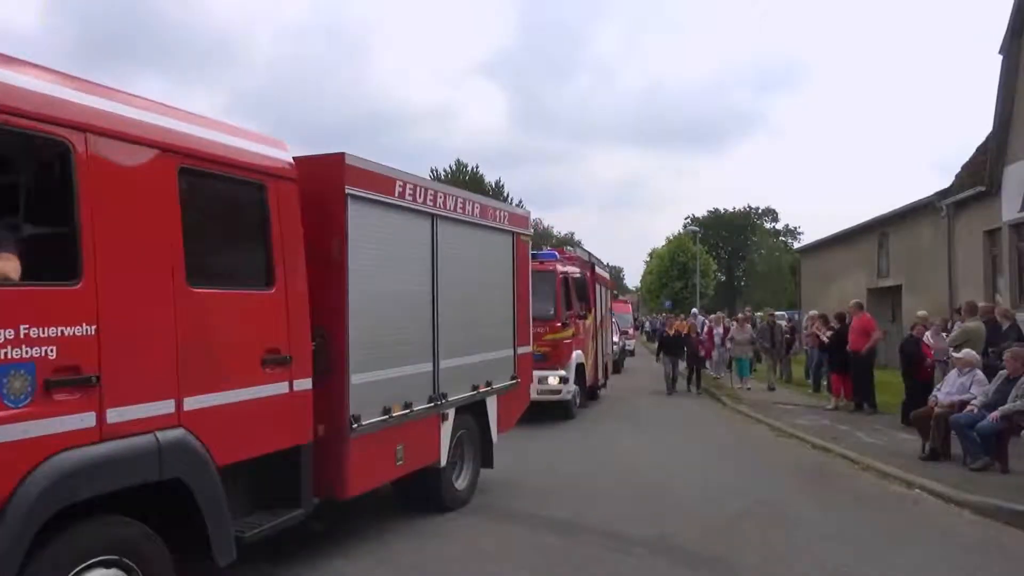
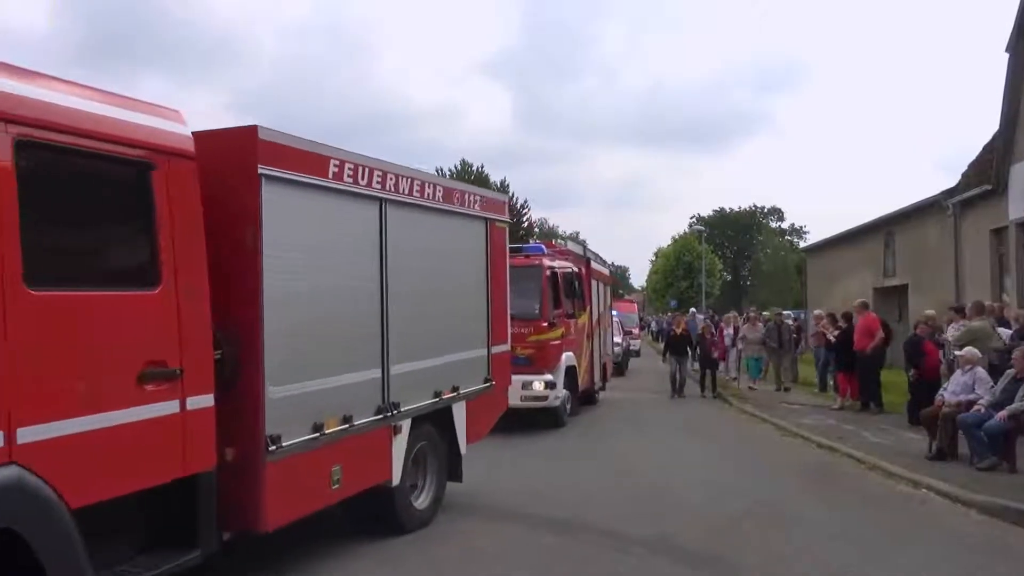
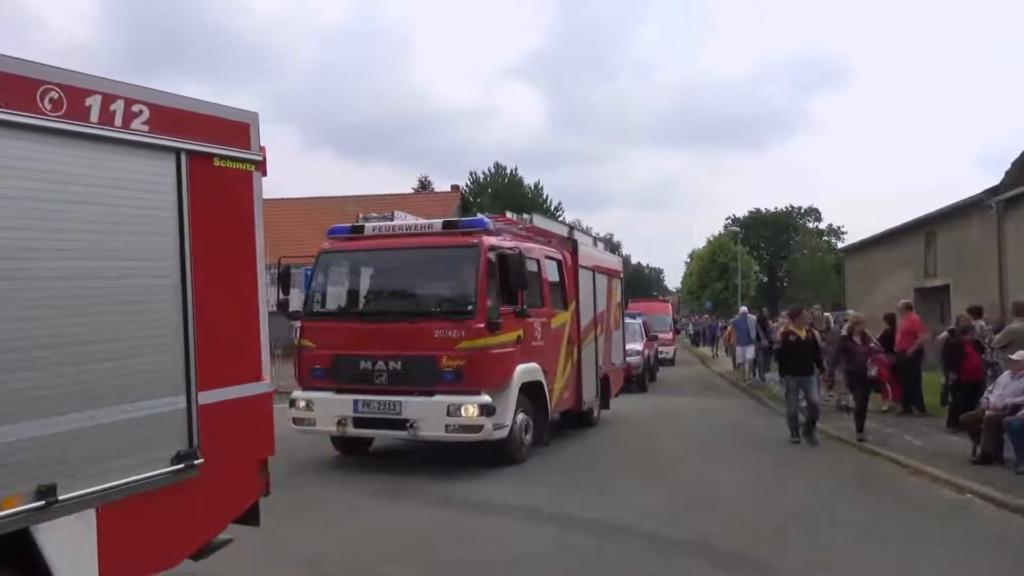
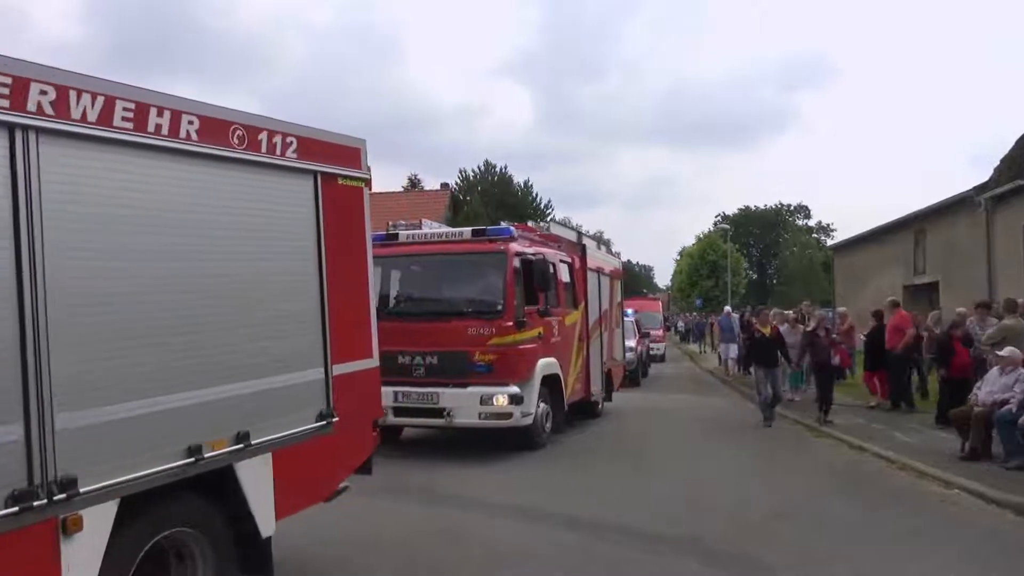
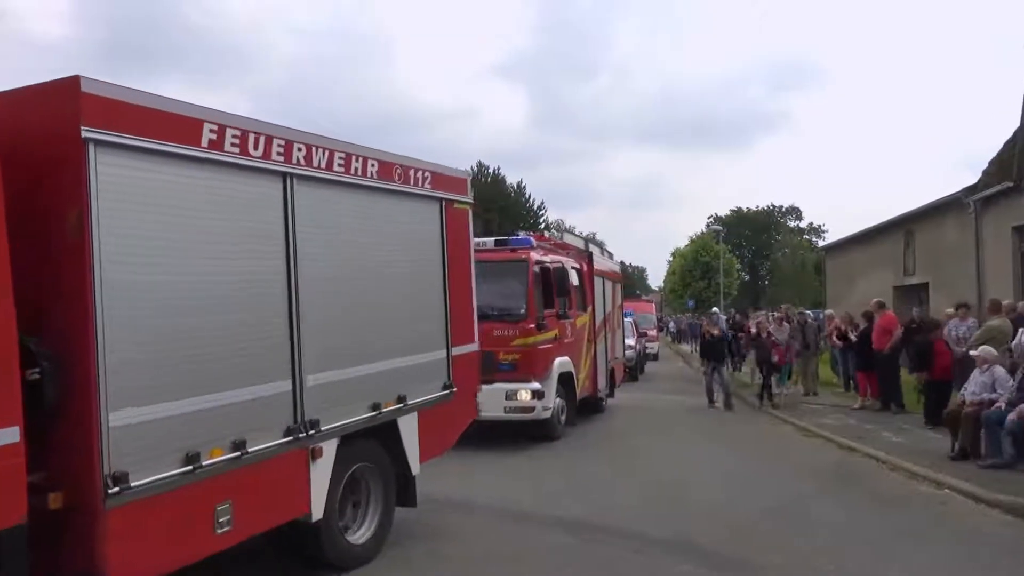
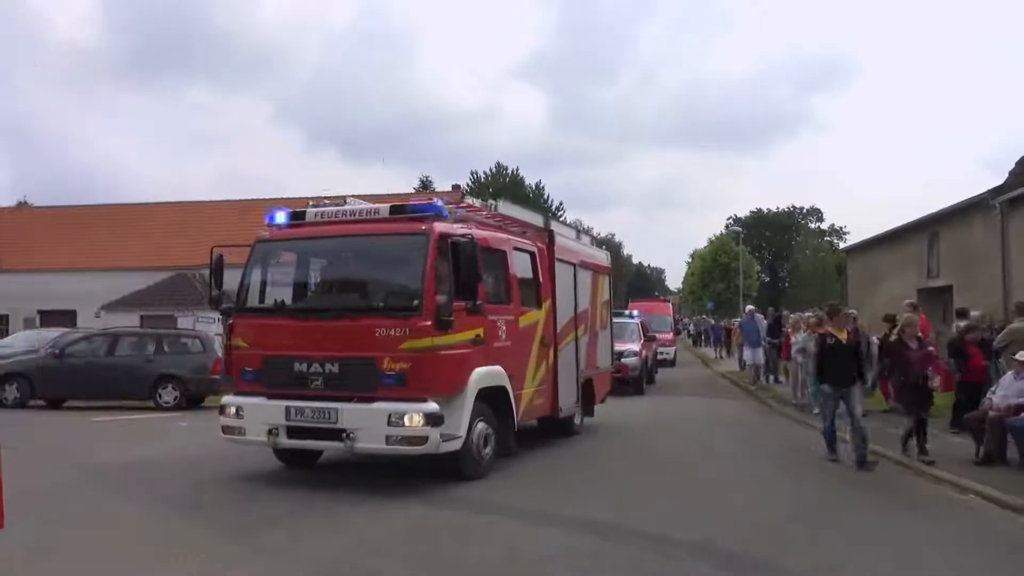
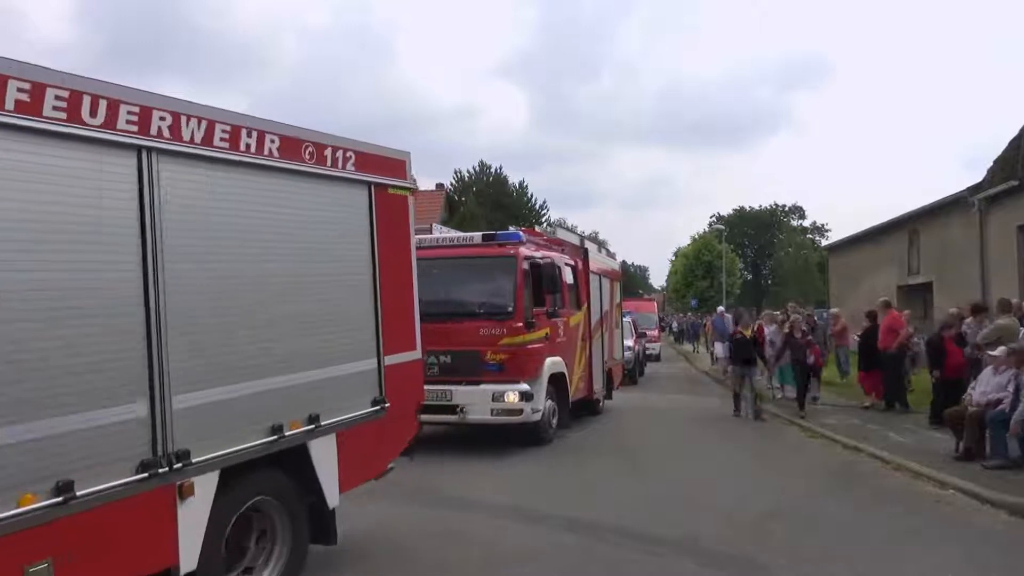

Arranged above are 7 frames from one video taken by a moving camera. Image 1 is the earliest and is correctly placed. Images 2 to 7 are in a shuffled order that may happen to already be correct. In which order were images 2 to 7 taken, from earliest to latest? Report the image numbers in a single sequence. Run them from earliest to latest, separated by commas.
2, 5, 7, 4, 3, 6
